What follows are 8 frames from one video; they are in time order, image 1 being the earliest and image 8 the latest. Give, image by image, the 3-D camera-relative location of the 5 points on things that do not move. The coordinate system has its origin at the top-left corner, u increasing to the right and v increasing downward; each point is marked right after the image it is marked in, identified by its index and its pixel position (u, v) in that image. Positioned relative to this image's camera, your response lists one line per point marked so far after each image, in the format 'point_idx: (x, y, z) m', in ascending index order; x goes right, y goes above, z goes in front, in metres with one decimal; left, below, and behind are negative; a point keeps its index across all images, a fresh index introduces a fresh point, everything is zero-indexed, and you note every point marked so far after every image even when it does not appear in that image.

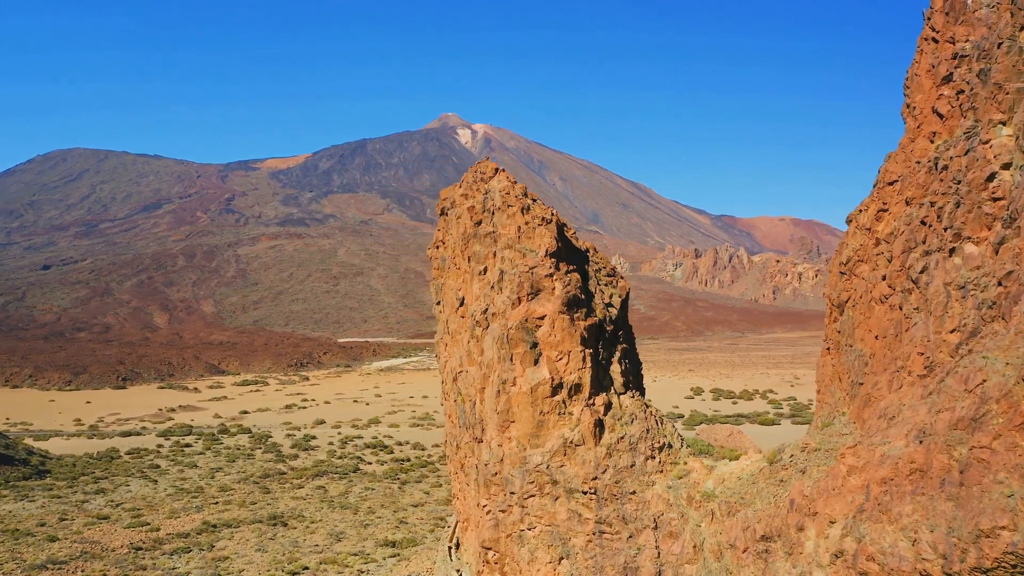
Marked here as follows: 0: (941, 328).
0: (+5.0, -0.5, +8.9) m
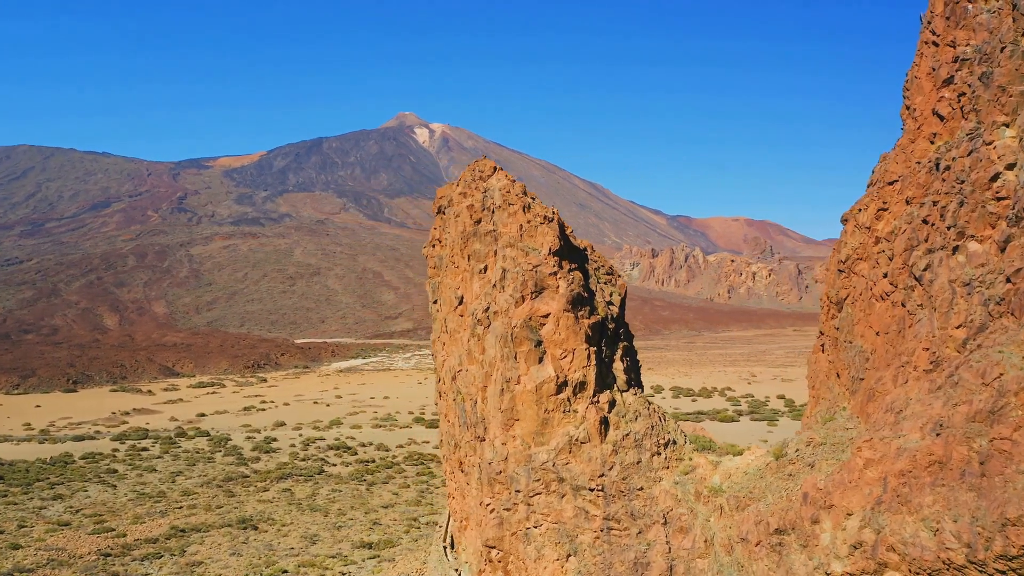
0: (+5.2, -0.4, +9.2) m
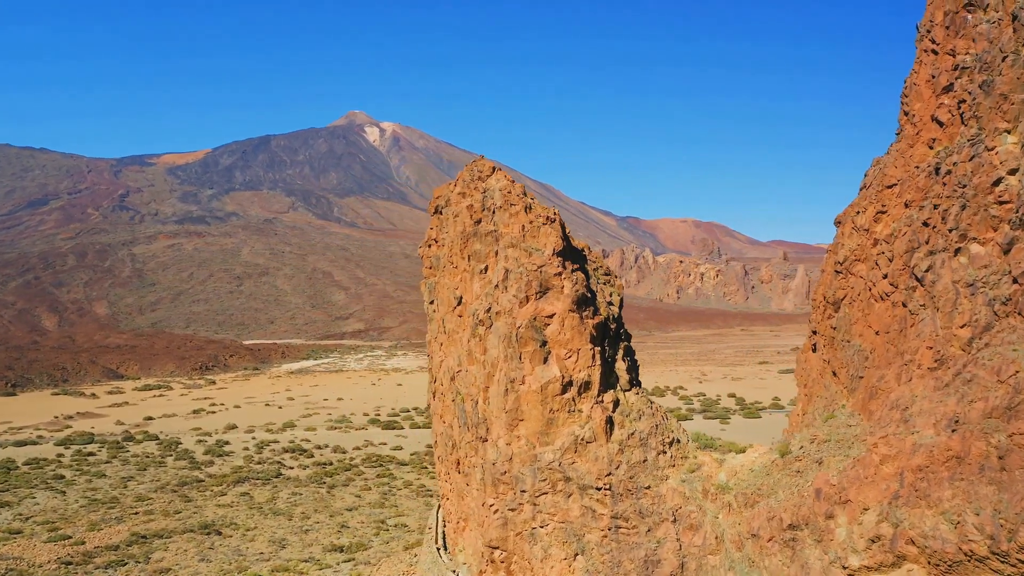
0: (+5.4, -0.4, +9.4) m
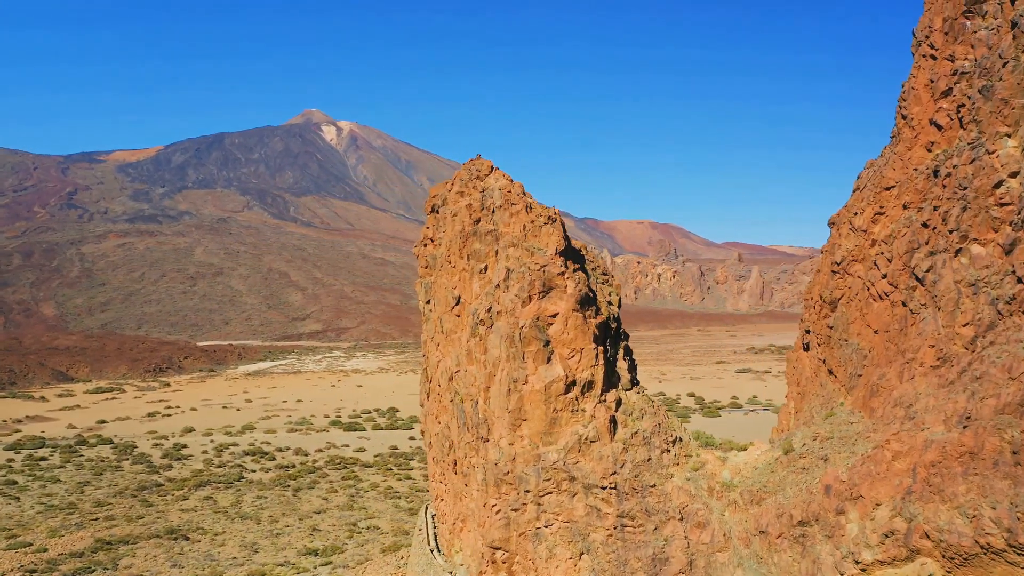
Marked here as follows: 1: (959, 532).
0: (+5.6, -0.4, +9.7) m
1: (+4.5, -2.4, +7.6) m
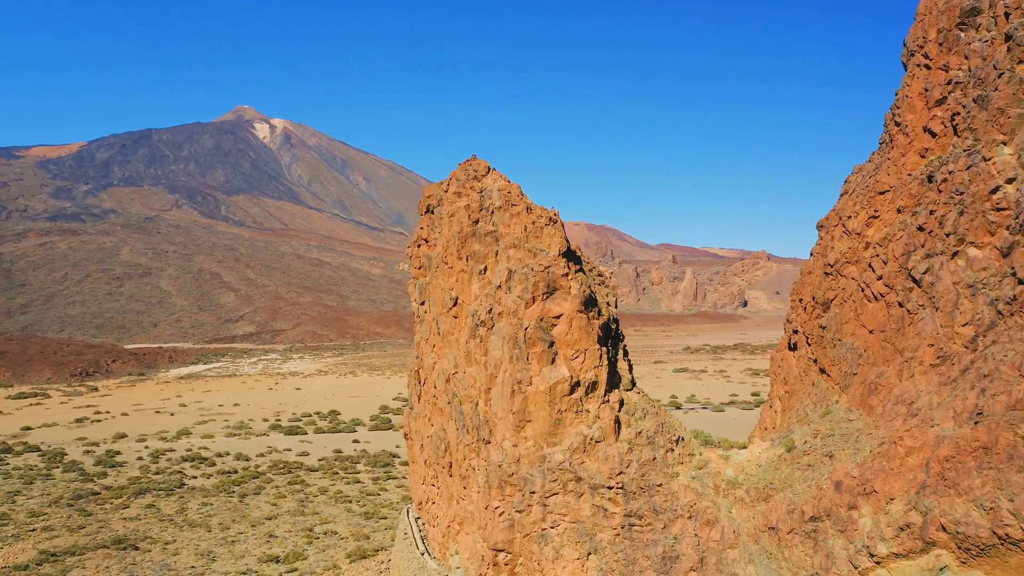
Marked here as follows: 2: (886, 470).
0: (+5.8, -0.5, +10.0) m
1: (+4.8, -2.4, +7.9) m
2: (+4.4, -2.2, +9.1) m
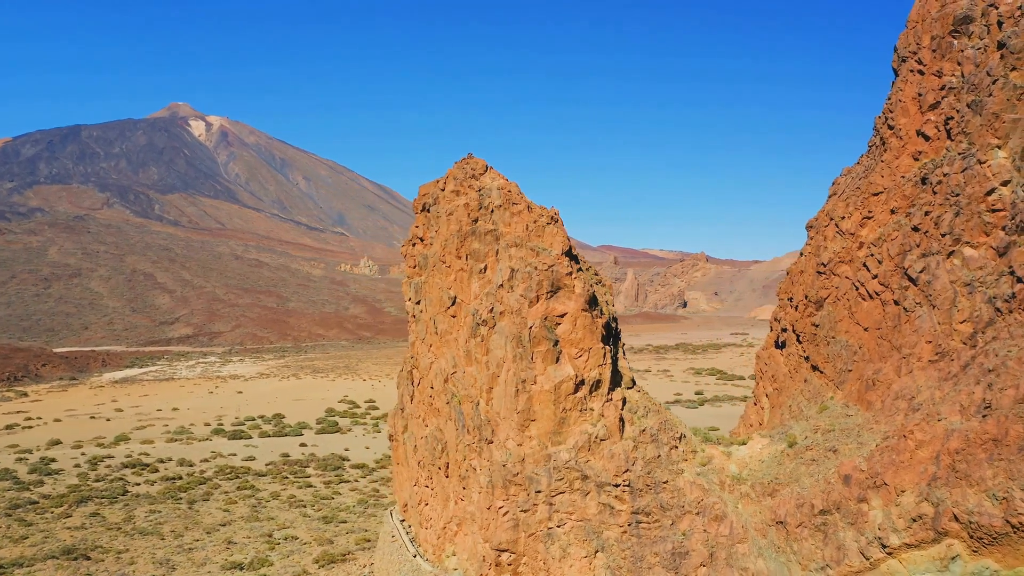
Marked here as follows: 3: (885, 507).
0: (+6.0, -0.4, +10.4) m
1: (+5.1, -2.4, +8.2) m
2: (+4.7, -2.1, +9.3) m
3: (+4.5, -2.7, +9.2) m
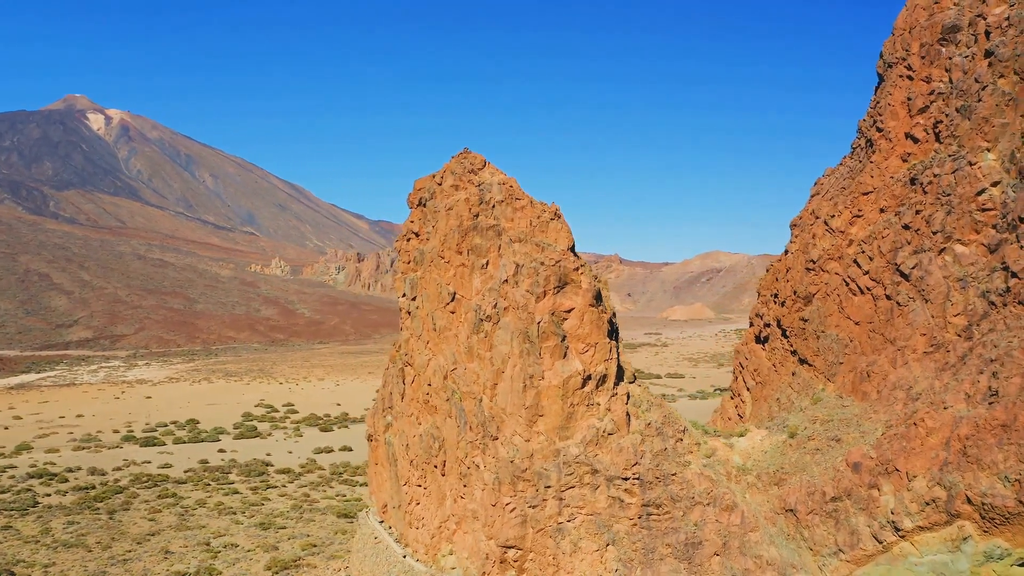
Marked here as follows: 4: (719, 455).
0: (+6.2, -0.4, +10.9) m
1: (+5.6, -2.4, +8.7) m
2: (+5.0, -2.1, +9.7) m
3: (+4.9, -2.6, +9.6) m
4: (+3.2, -2.6, +11.8) m
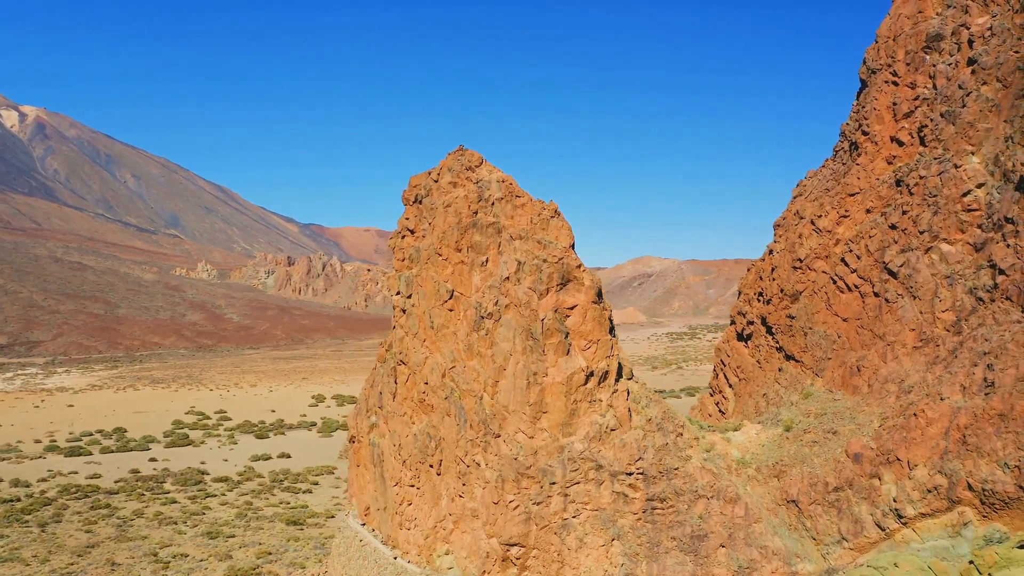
0: (+6.3, -0.3, +11.4) m
1: (+5.9, -2.3, +9.1) m
2: (+5.2, -2.0, +10.1) m
3: (+5.1, -2.5, +10.0) m
4: (+3.2, -2.5, +12.0) m
